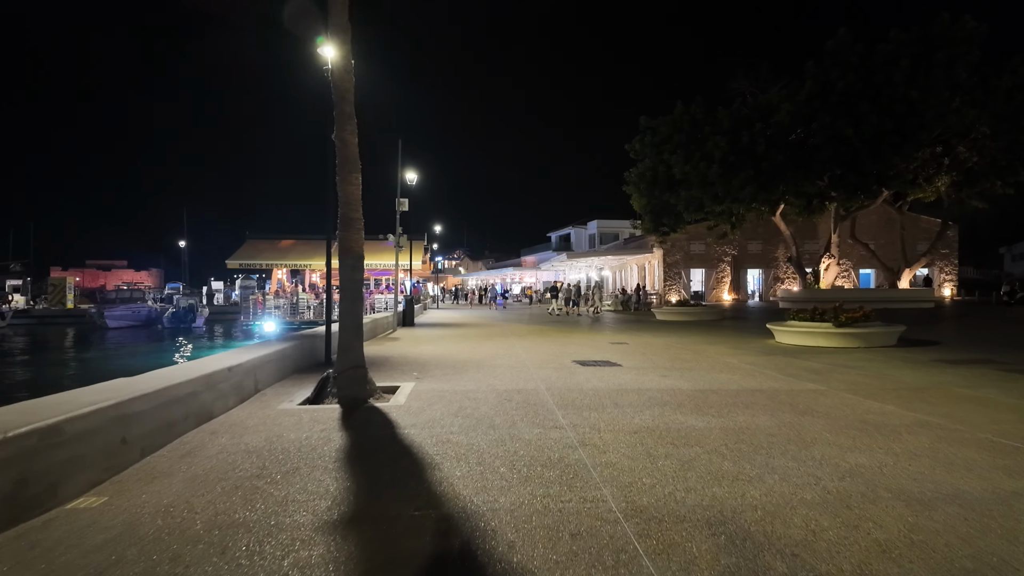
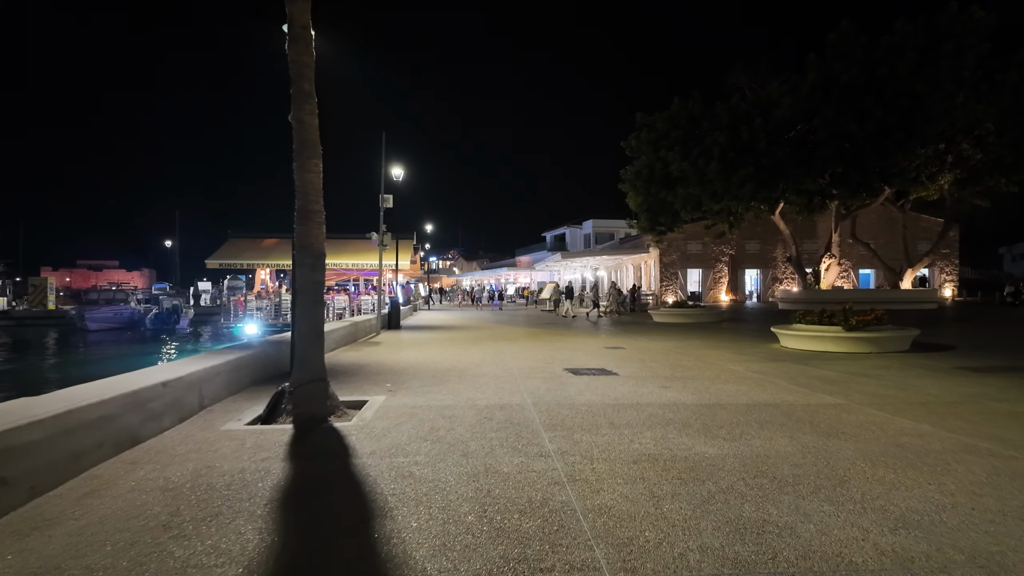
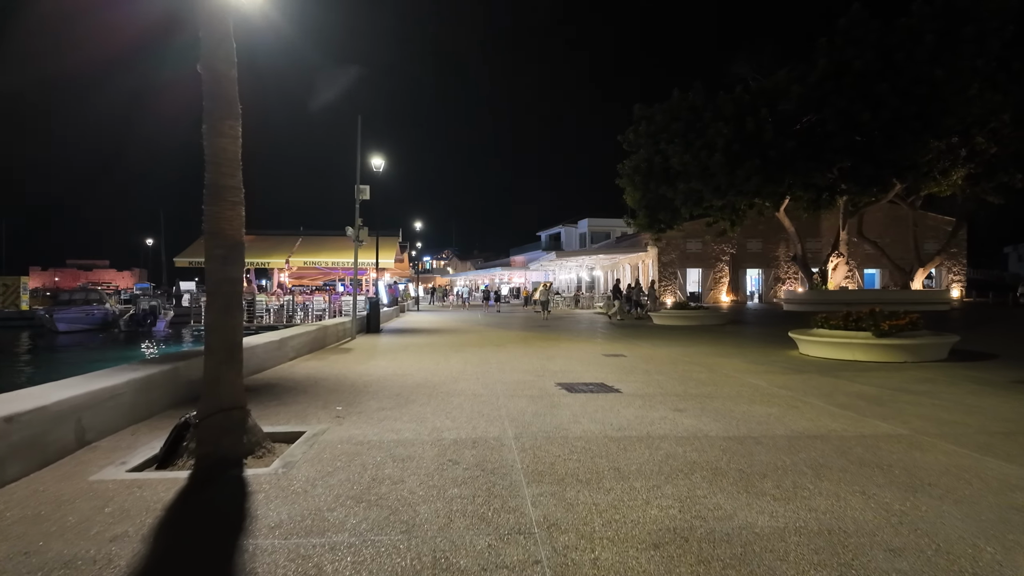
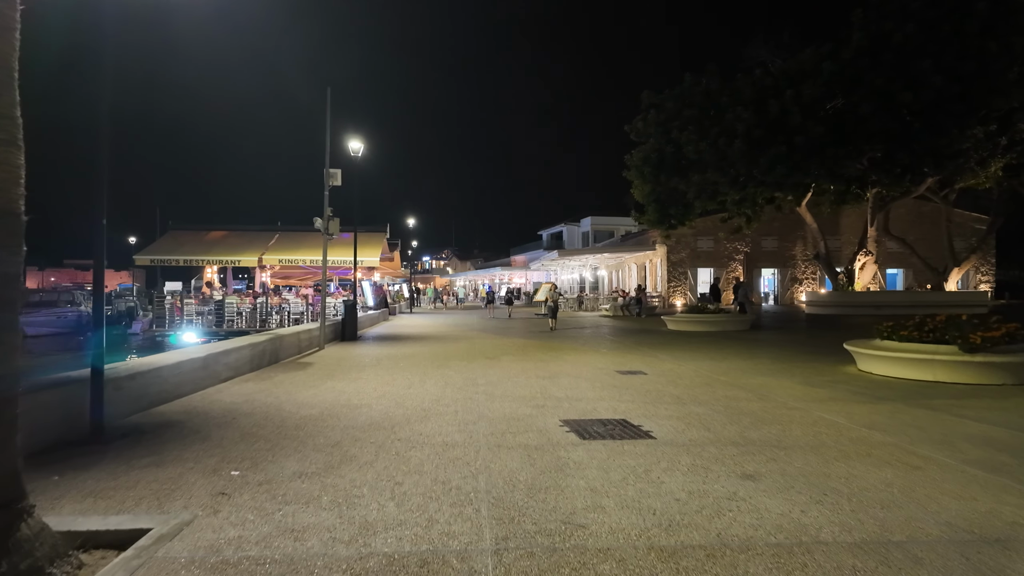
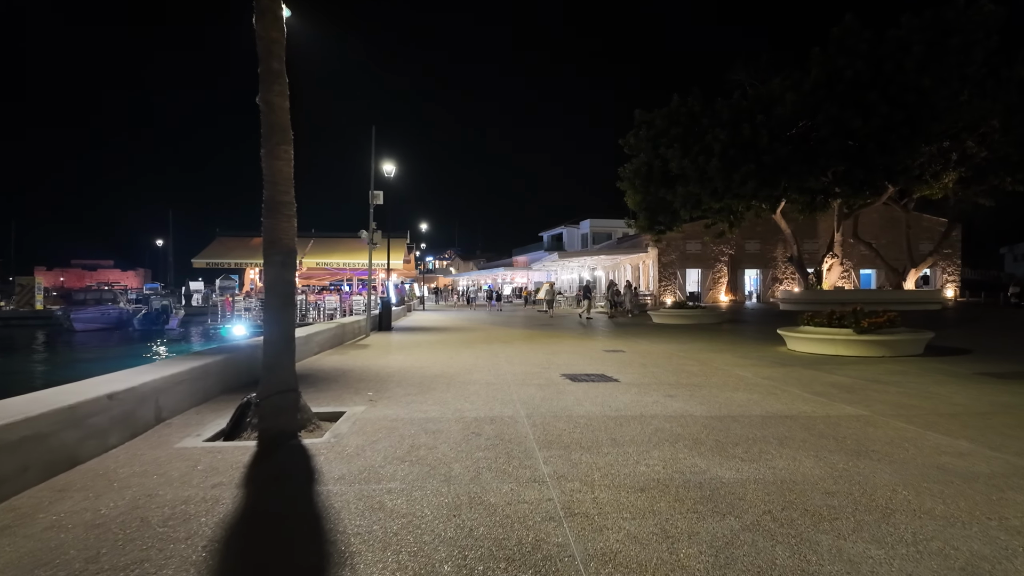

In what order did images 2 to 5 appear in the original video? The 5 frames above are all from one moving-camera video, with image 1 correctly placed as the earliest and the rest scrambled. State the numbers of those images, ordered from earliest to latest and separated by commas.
2, 5, 3, 4
